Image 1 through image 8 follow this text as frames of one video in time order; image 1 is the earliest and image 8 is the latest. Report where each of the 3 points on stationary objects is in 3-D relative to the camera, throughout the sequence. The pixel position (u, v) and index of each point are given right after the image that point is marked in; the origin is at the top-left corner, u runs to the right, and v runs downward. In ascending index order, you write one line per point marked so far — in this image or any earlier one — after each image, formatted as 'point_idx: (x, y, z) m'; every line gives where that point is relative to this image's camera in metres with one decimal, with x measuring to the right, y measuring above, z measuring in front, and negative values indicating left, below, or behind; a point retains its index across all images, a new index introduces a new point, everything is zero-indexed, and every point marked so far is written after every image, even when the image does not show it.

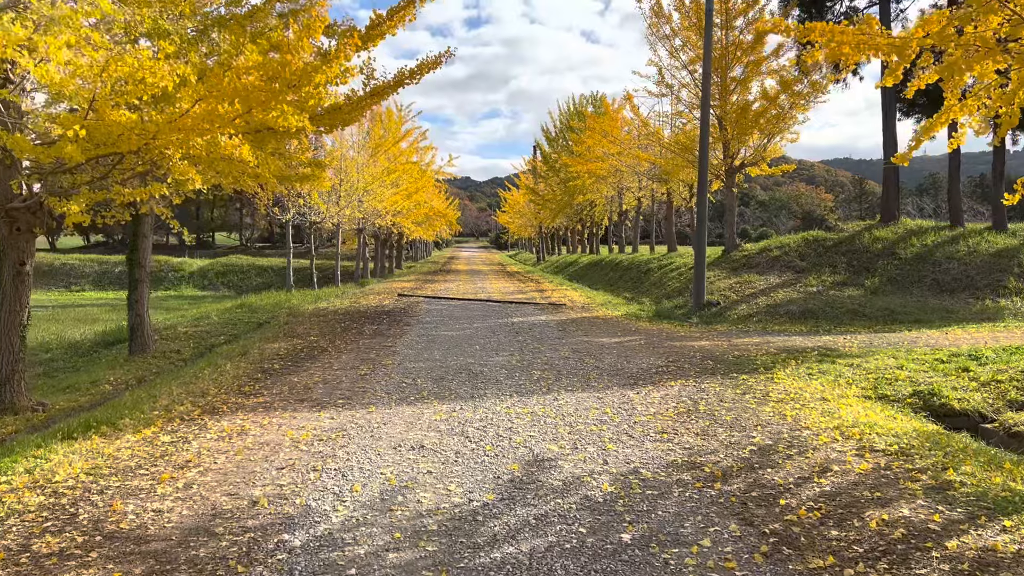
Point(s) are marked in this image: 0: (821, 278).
0: (+4.9, +0.2, +13.1) m
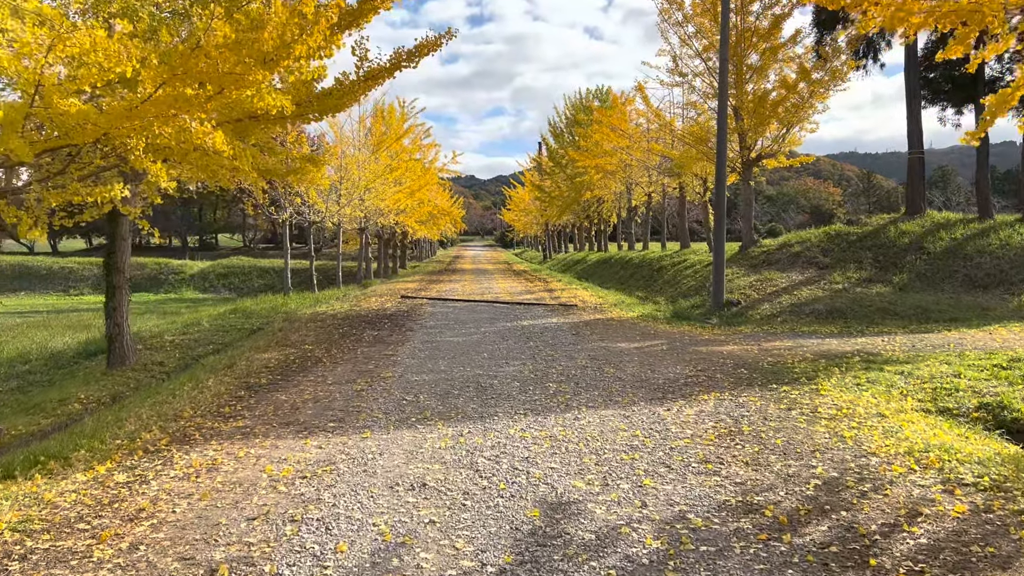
0: (+5.0, +0.2, +12.4) m
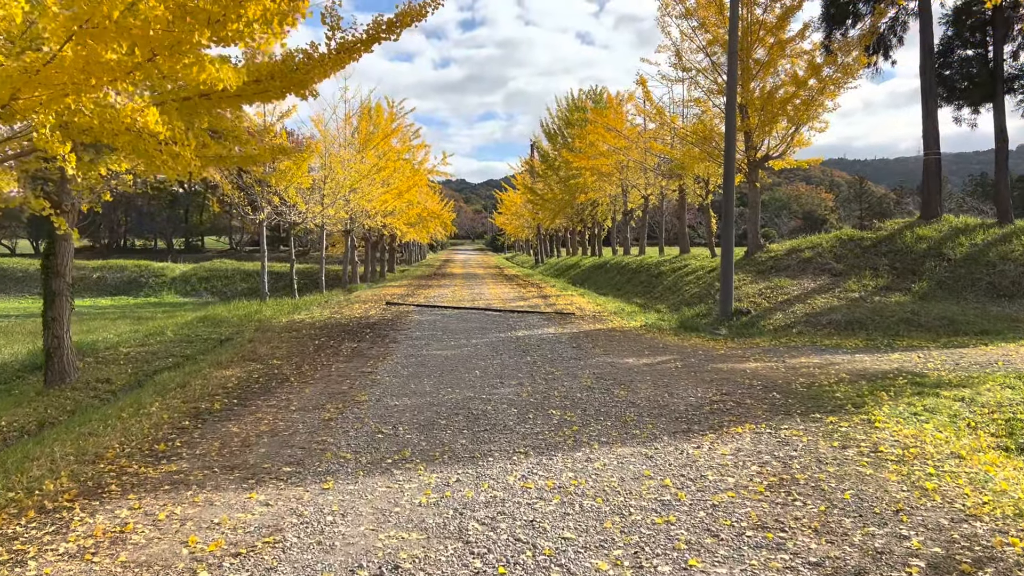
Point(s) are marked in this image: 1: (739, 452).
0: (+4.9, +0.1, +11.6) m
1: (+1.1, -0.8, +4.0) m
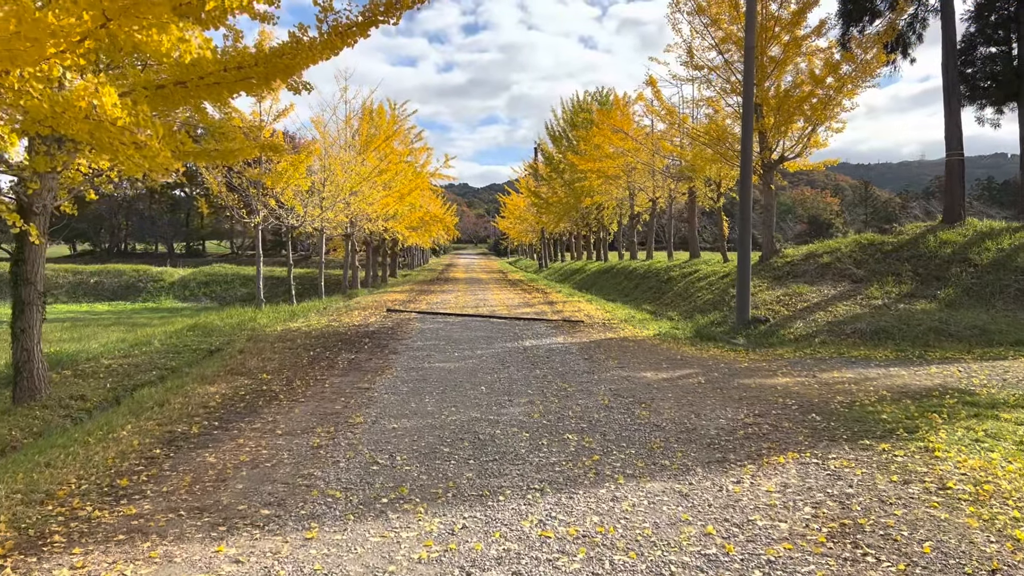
0: (+5.0, 0.0, +11.1) m
1: (+1.2, -0.9, +3.5) m
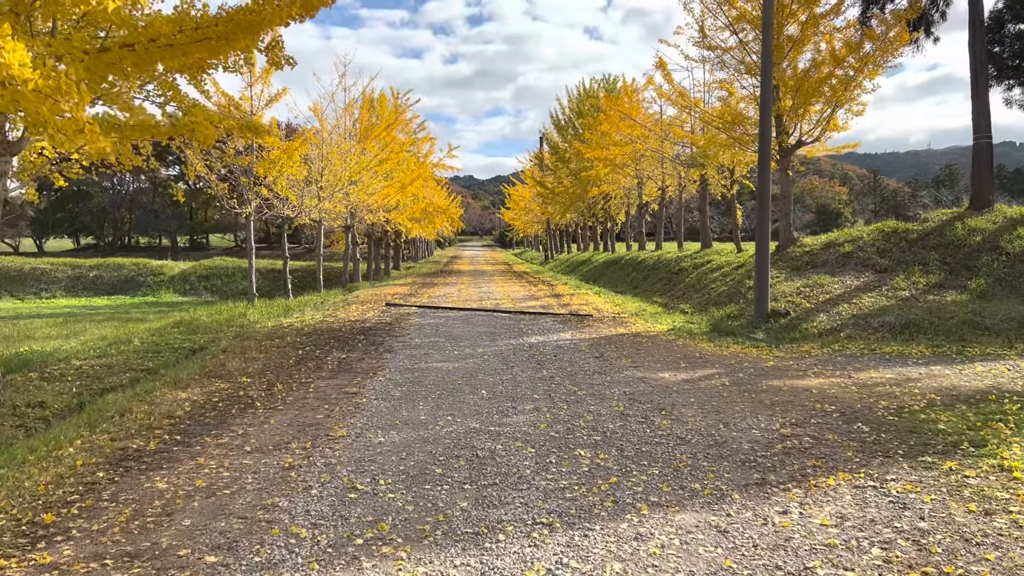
0: (+5.1, +0.1, +10.5) m
1: (+1.2, -0.8, +2.9) m
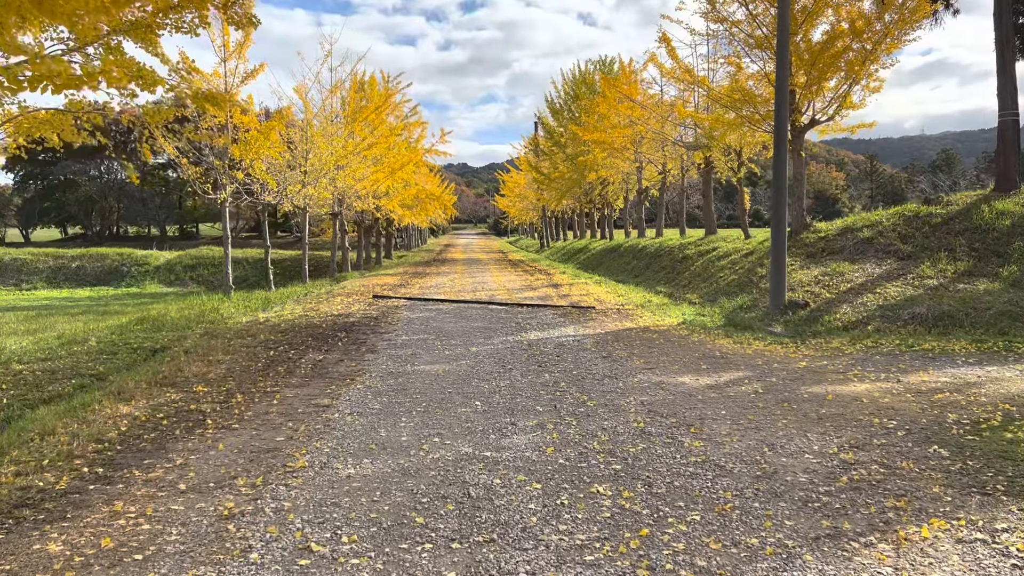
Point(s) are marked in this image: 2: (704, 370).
0: (+5.0, +0.3, +9.7) m
1: (+1.2, -0.8, +2.1) m
2: (+1.3, -0.5, +5.5) m
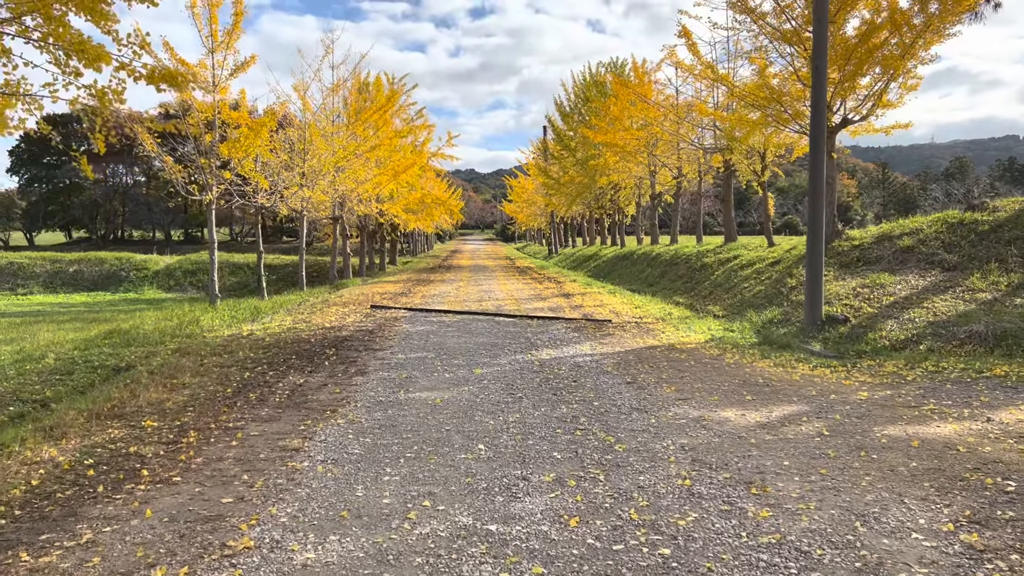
0: (+5.1, +0.1, +8.8) m
1: (+1.2, -0.9, +1.3) m
2: (+1.4, -0.6, +4.7) m
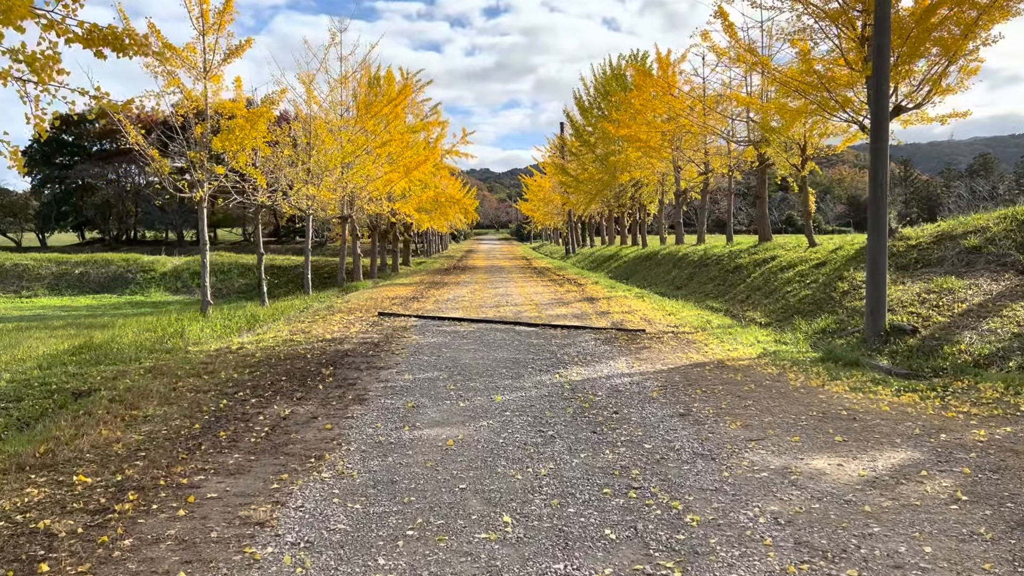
0: (+5.3, 0.0, +7.8) m
1: (+1.3, -1.0, +0.3) m
2: (+1.5, -0.7, +3.7) m
